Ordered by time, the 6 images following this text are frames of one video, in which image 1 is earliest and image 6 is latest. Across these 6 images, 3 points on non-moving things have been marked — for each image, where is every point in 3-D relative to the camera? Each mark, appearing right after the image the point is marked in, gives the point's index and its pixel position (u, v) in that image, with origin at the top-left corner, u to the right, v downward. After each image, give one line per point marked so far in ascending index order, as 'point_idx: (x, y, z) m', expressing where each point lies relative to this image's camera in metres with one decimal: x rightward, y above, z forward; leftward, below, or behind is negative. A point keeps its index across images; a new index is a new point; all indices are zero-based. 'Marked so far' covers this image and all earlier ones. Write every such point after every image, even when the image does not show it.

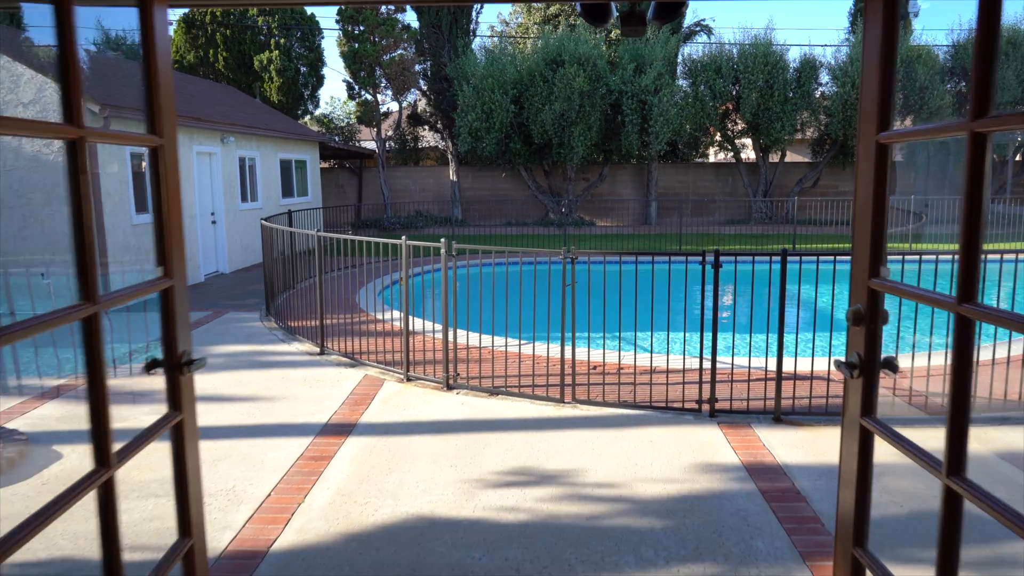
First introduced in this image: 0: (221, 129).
0: (-5.6, +3.1, +13.3) m
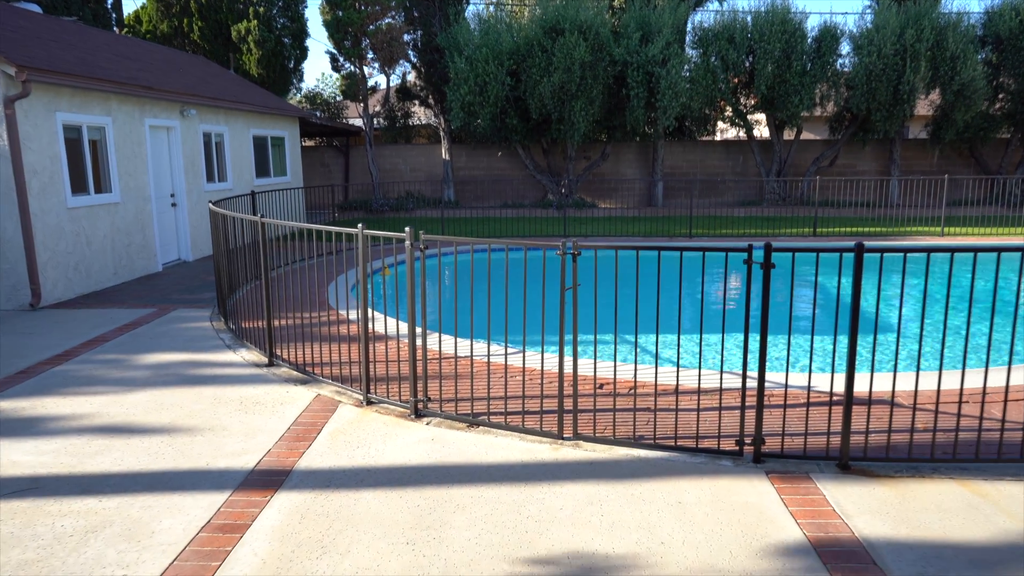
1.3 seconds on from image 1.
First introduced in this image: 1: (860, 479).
0: (-5.8, +3.3, +11.9) m
1: (+2.0, -1.1, +3.8) m
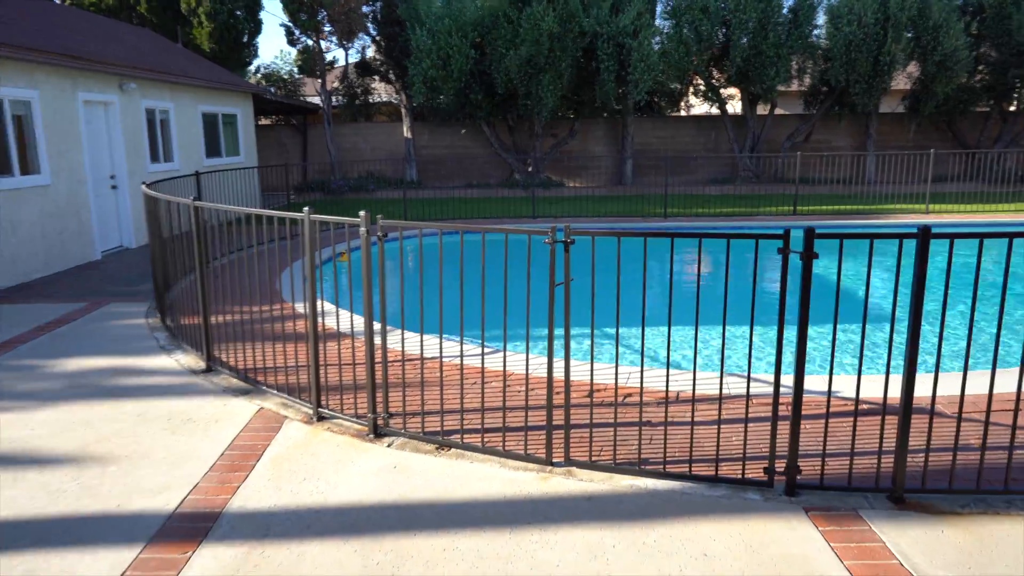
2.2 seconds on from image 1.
0: (-6.3, +3.4, +10.8) m
1: (+1.9, -1.1, +3.2) m
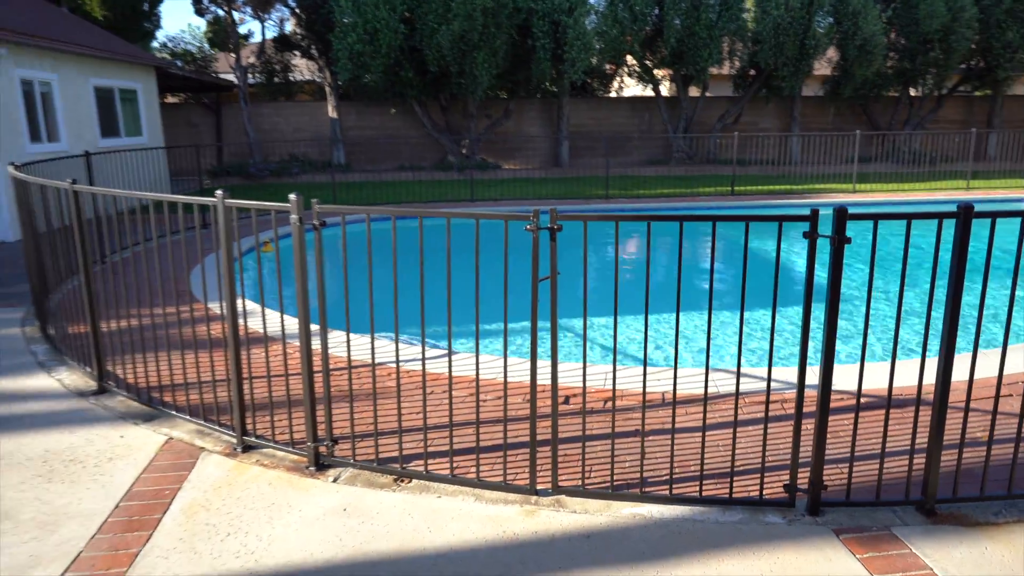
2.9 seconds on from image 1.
0: (-7.2, +3.4, +9.3) m
1: (+1.8, -1.0, +2.8) m
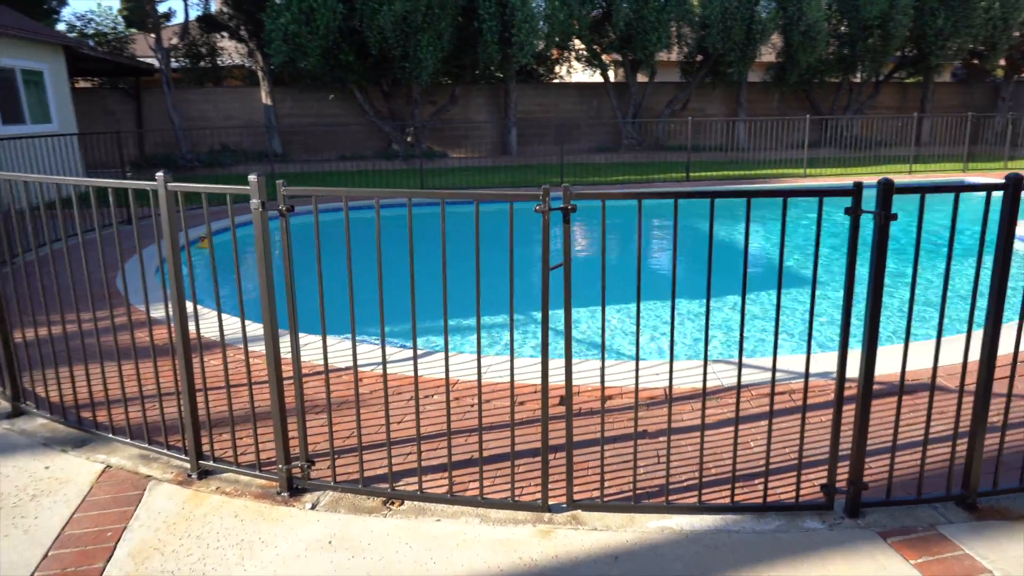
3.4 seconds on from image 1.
0: (-7.8, +3.3, +8.3) m
1: (+1.9, -0.9, +2.6) m
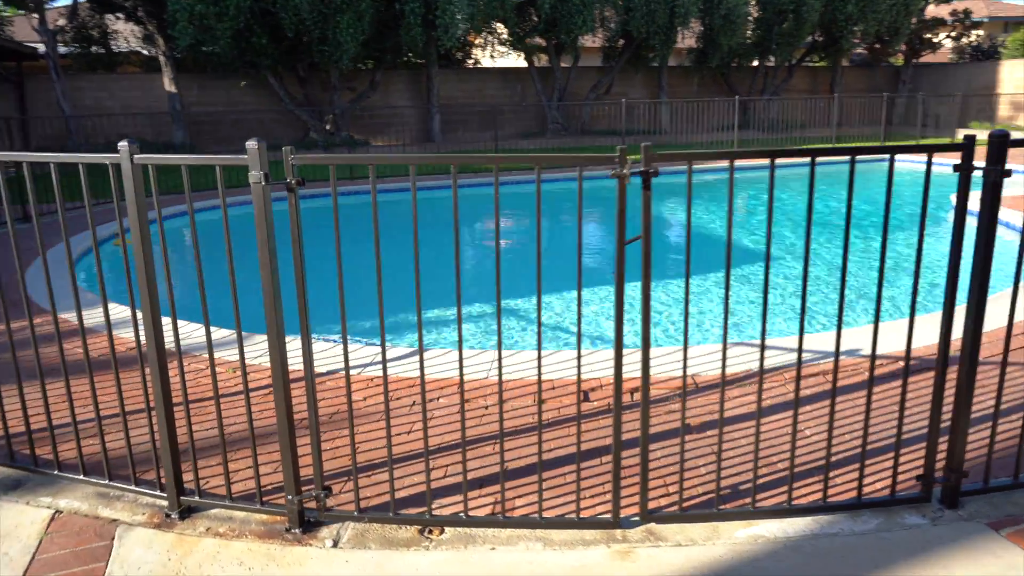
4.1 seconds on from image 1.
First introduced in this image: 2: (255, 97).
0: (-8.3, +3.2, +6.8) m
1: (+2.1, -0.8, +2.4) m
2: (-6.5, +5.0, +17.8) m
